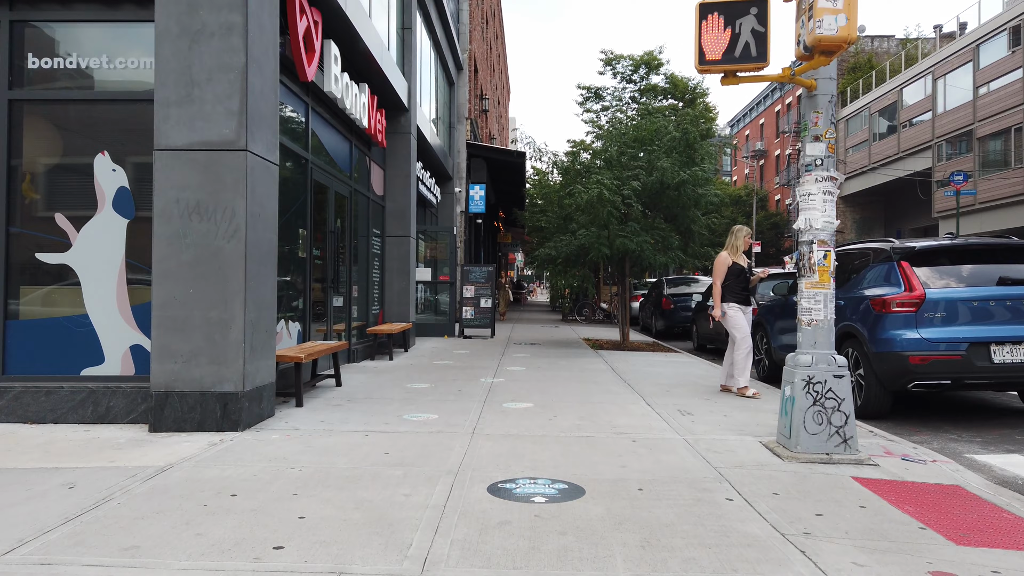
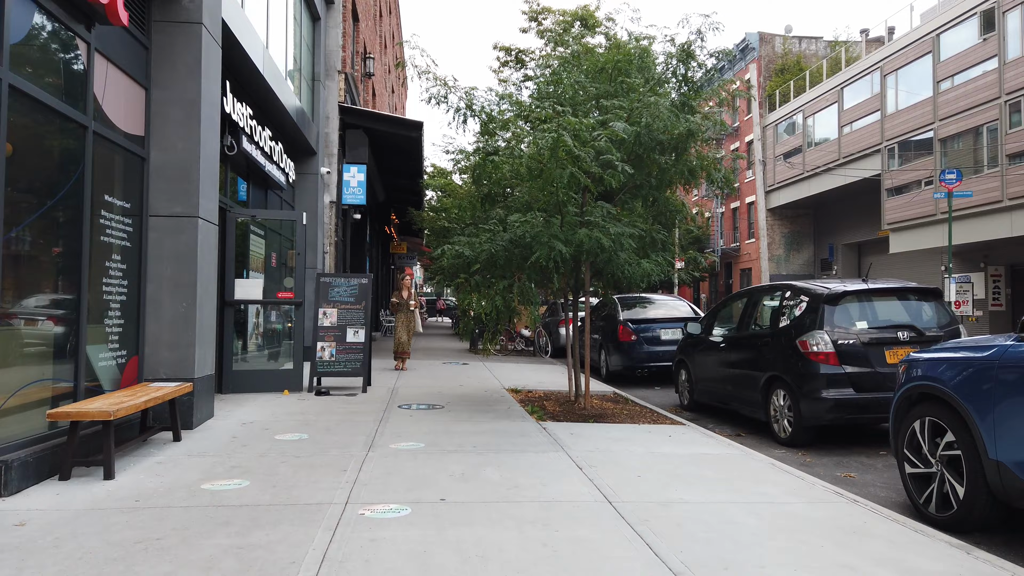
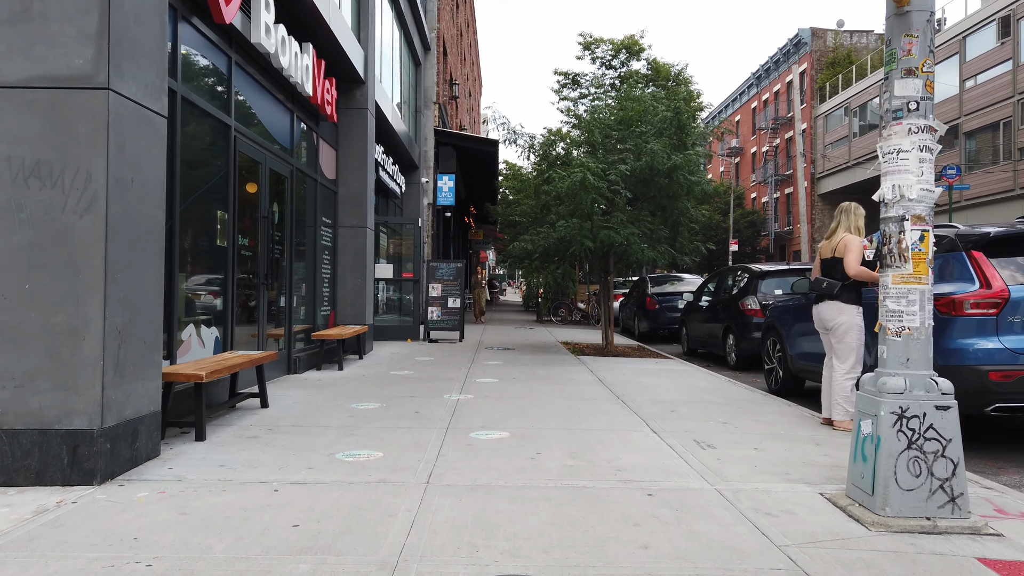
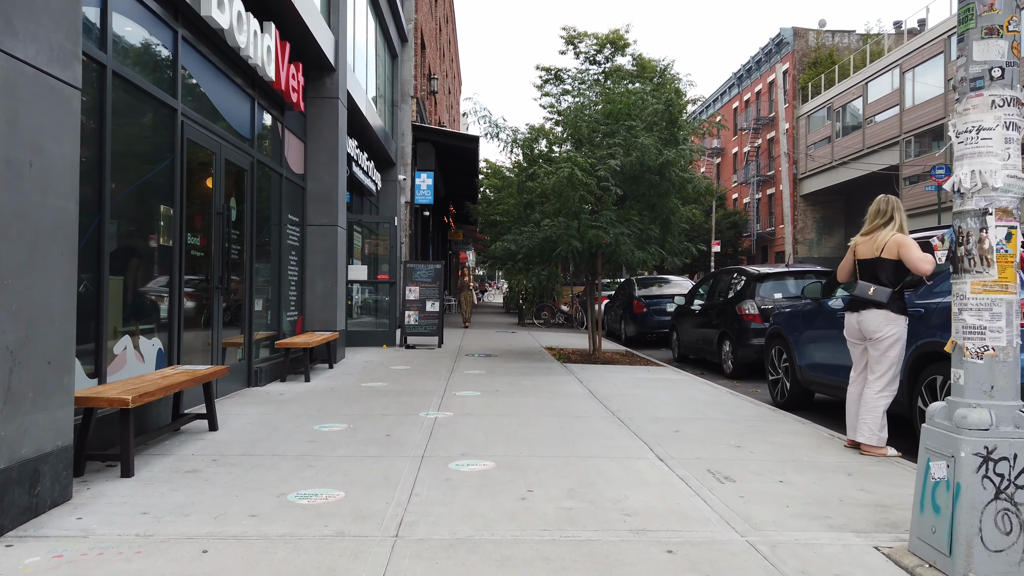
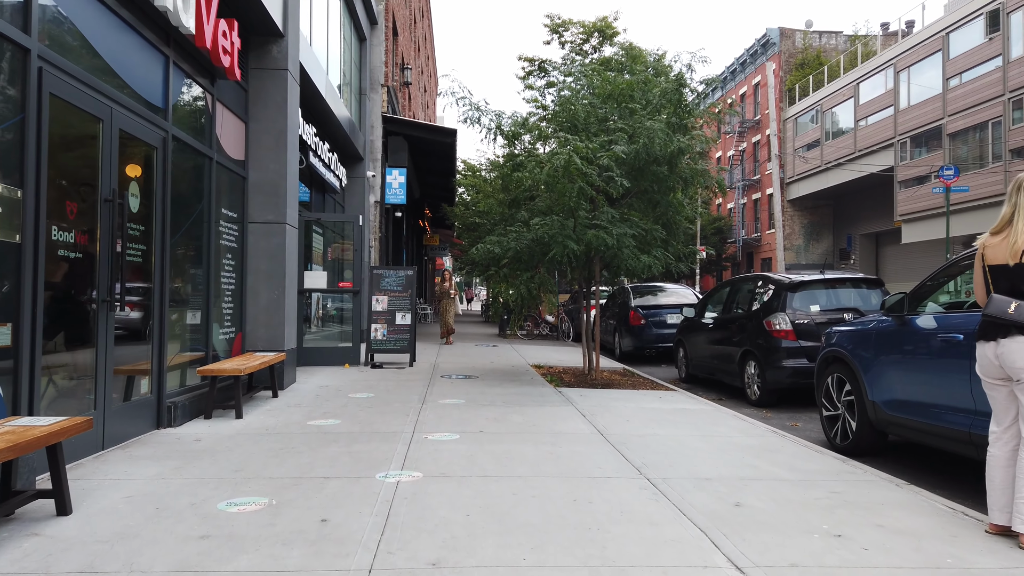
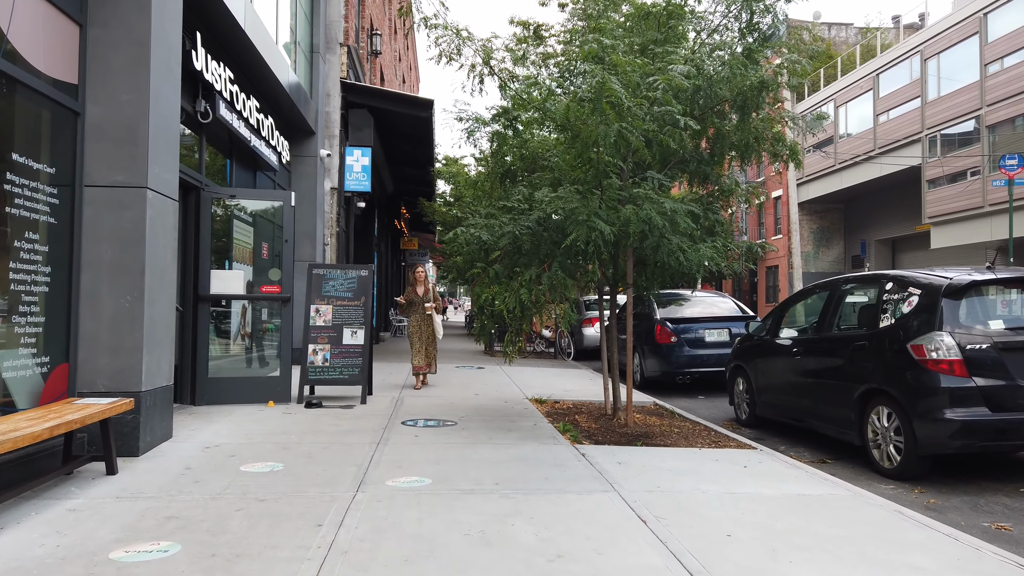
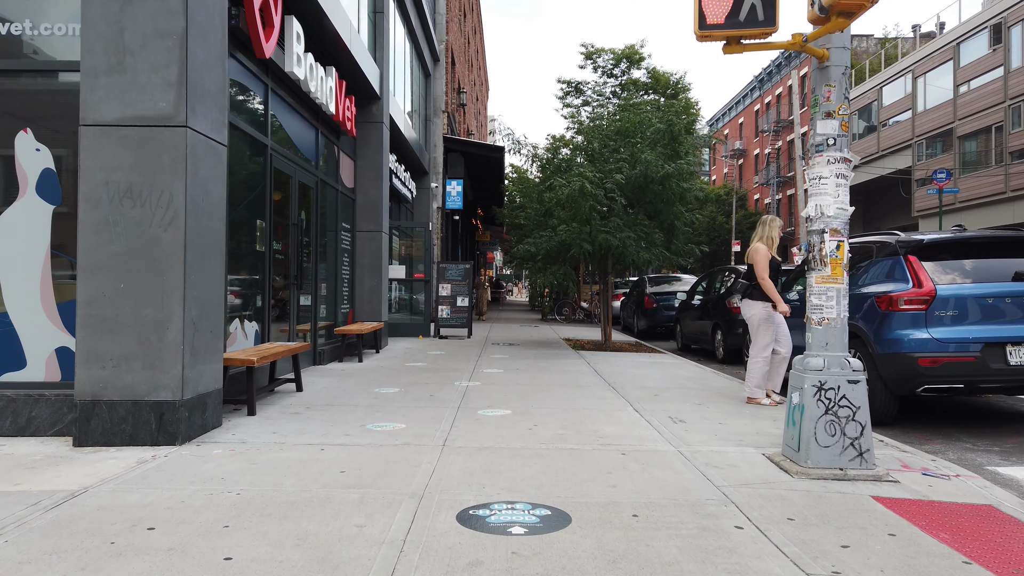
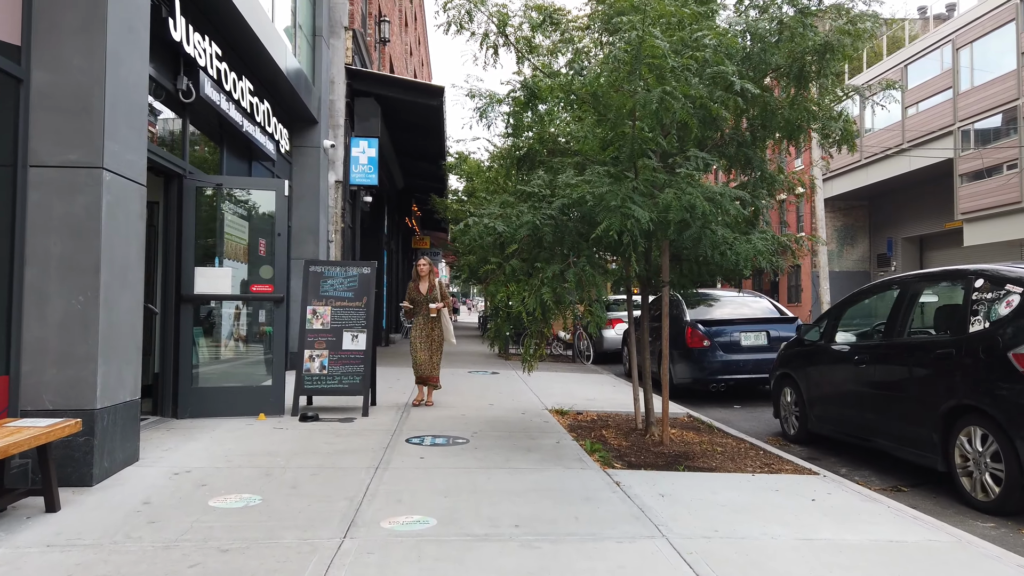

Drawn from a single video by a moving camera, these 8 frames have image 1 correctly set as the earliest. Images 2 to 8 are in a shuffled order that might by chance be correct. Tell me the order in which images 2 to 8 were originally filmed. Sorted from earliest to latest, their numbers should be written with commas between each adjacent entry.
7, 3, 4, 5, 2, 6, 8
